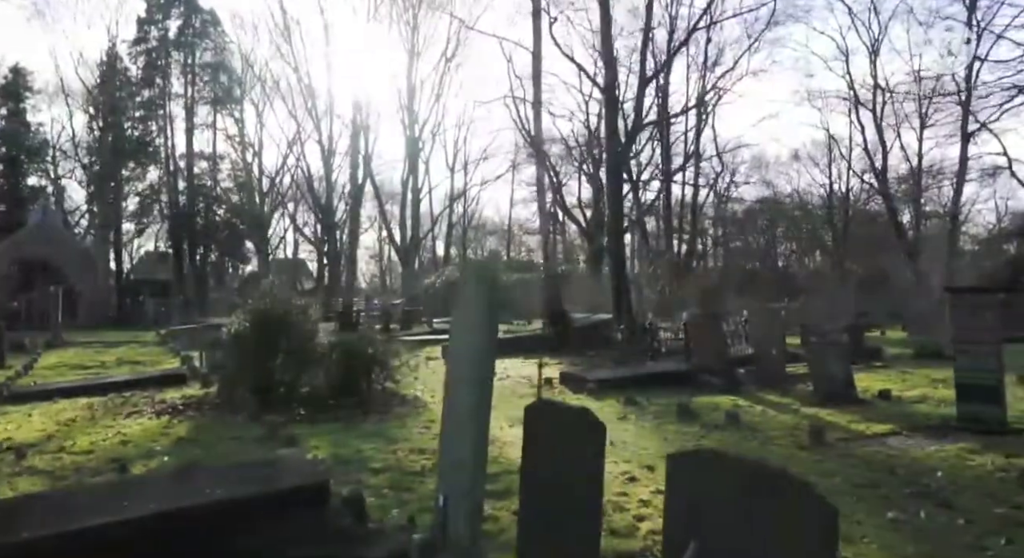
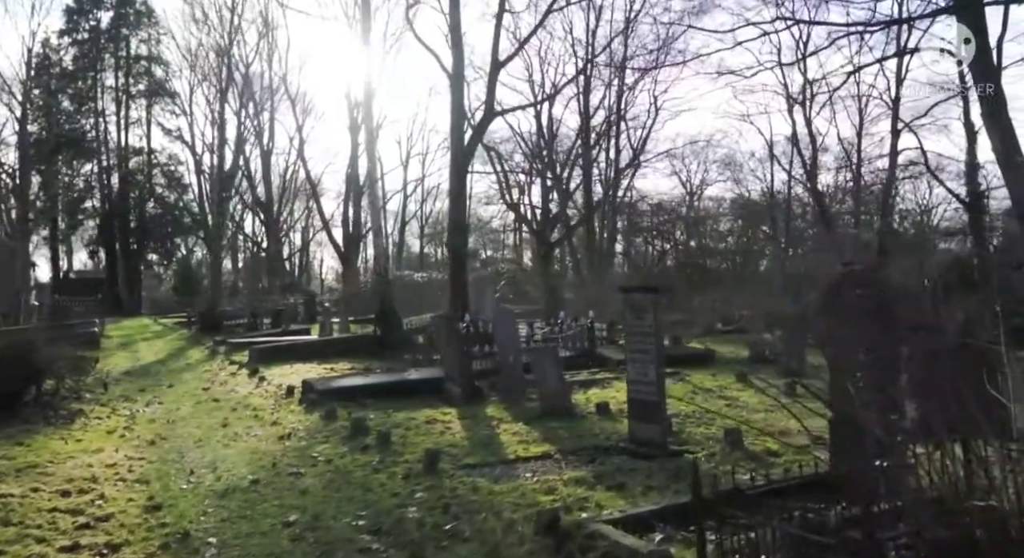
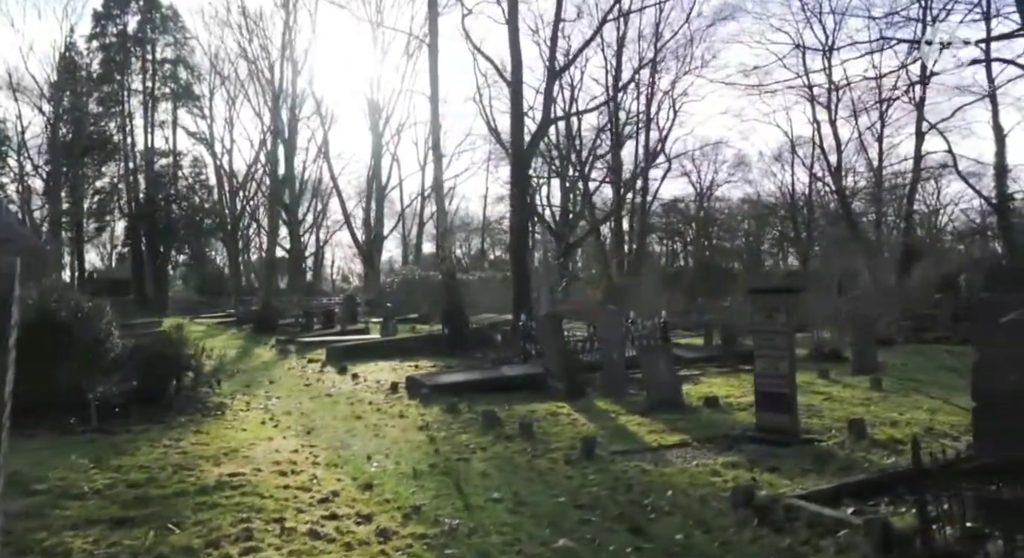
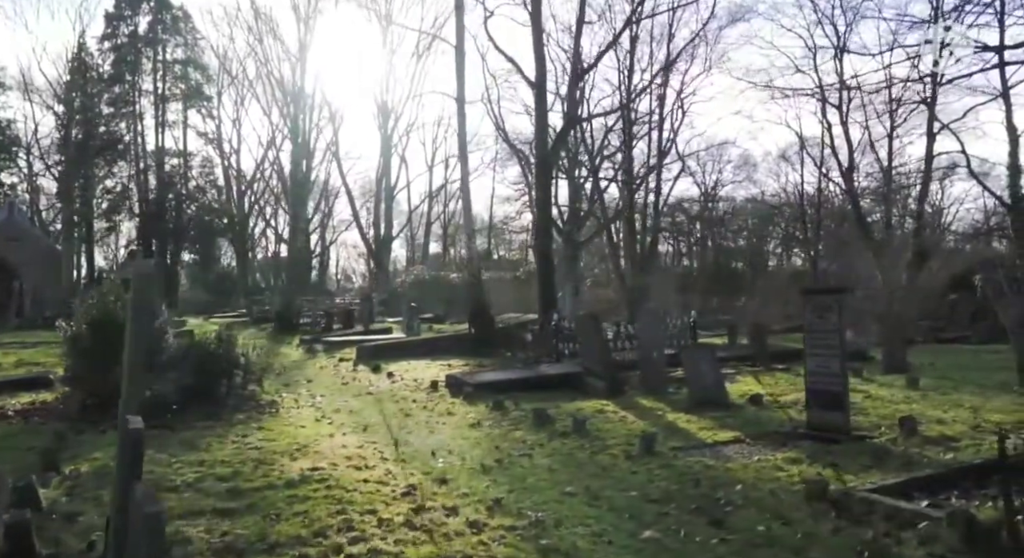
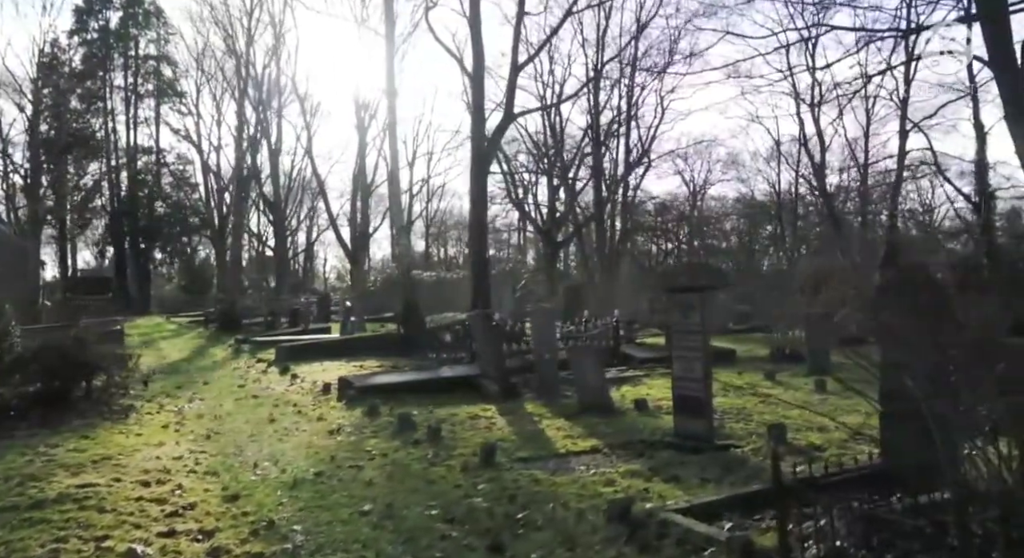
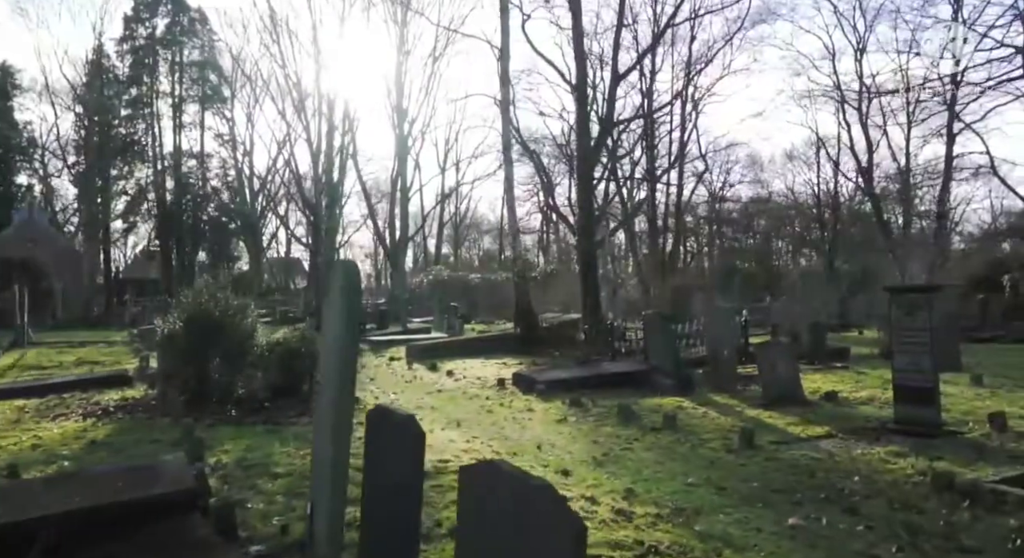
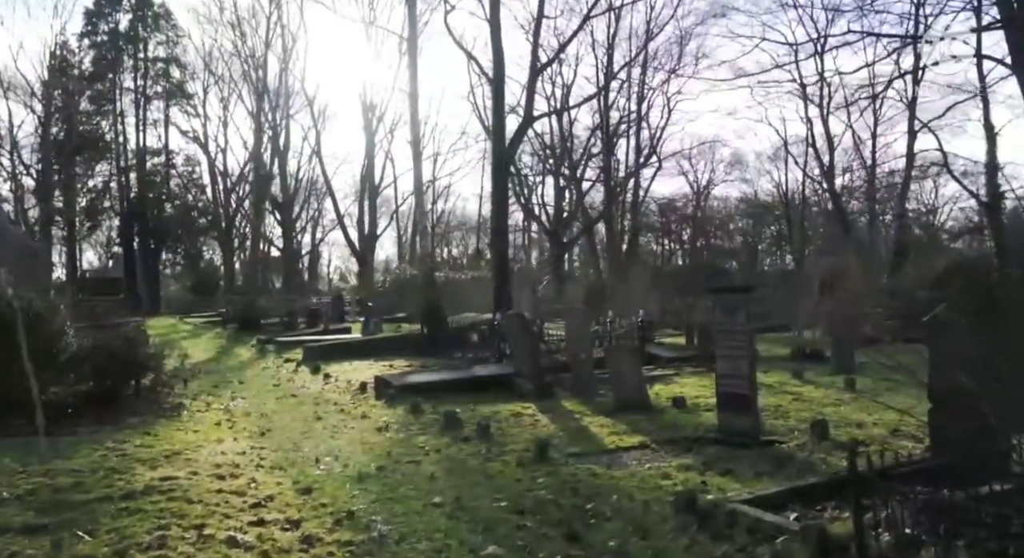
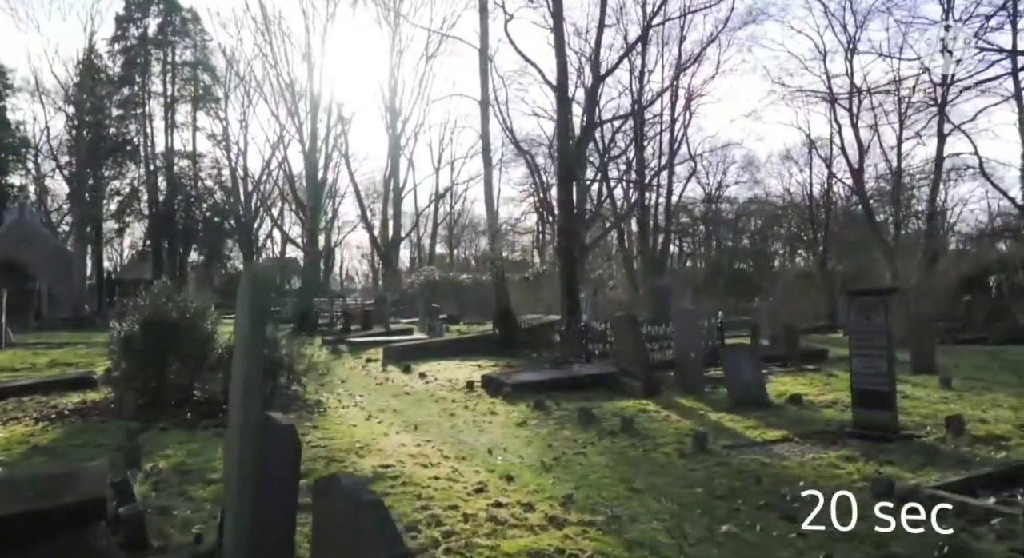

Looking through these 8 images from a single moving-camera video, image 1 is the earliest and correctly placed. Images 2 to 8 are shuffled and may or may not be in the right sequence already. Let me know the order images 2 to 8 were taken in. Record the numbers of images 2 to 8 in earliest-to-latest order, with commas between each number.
6, 8, 4, 3, 7, 5, 2
